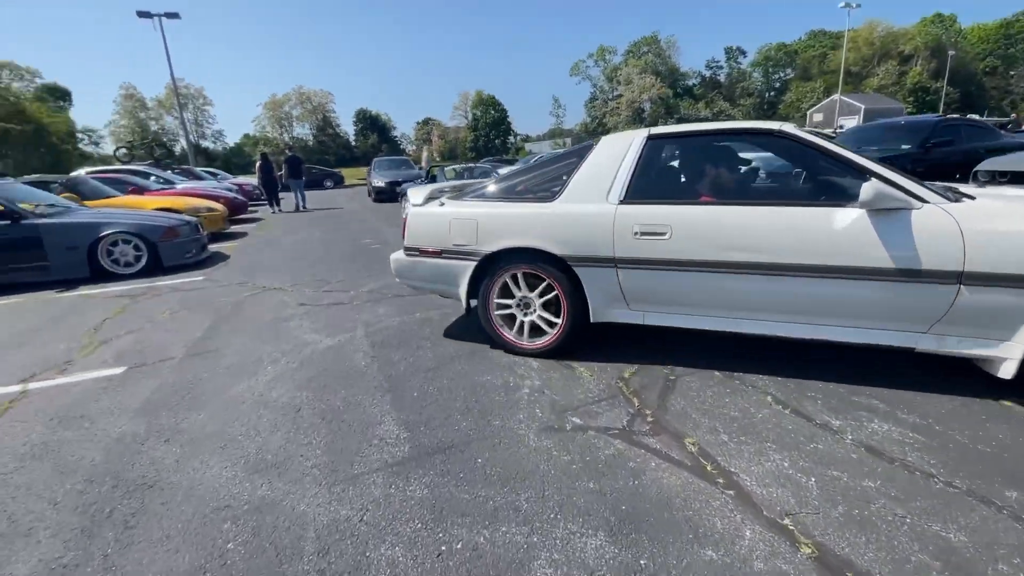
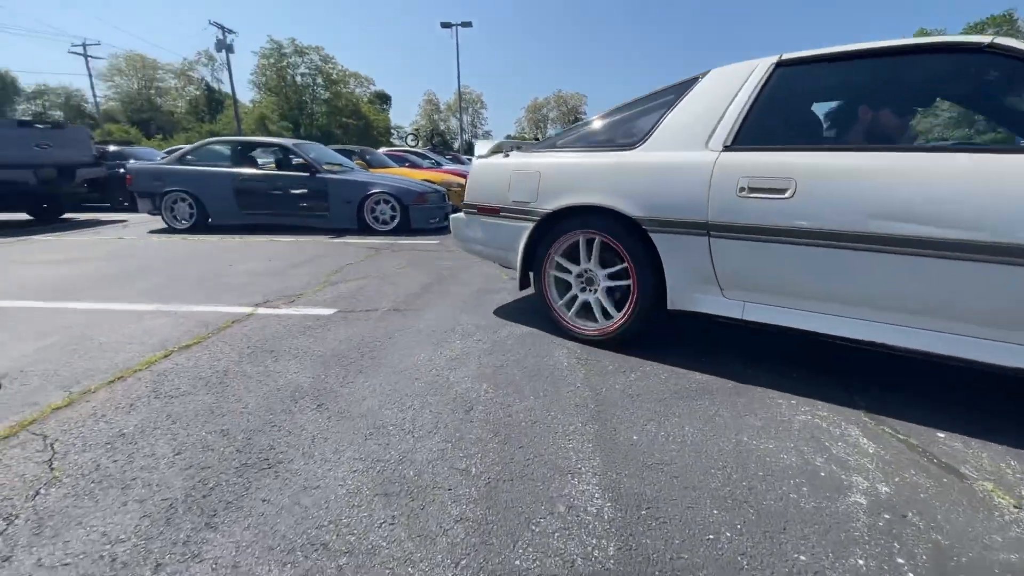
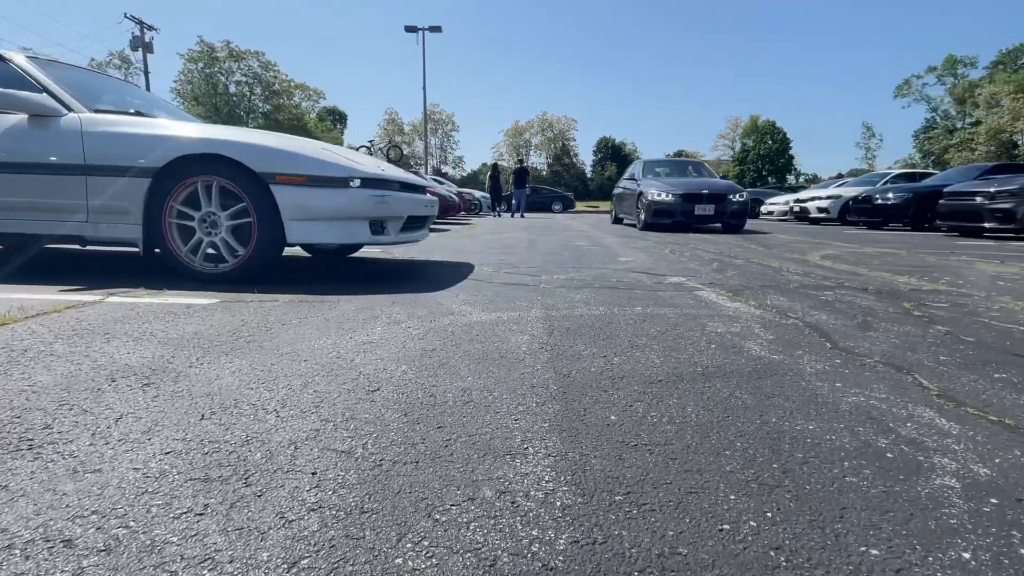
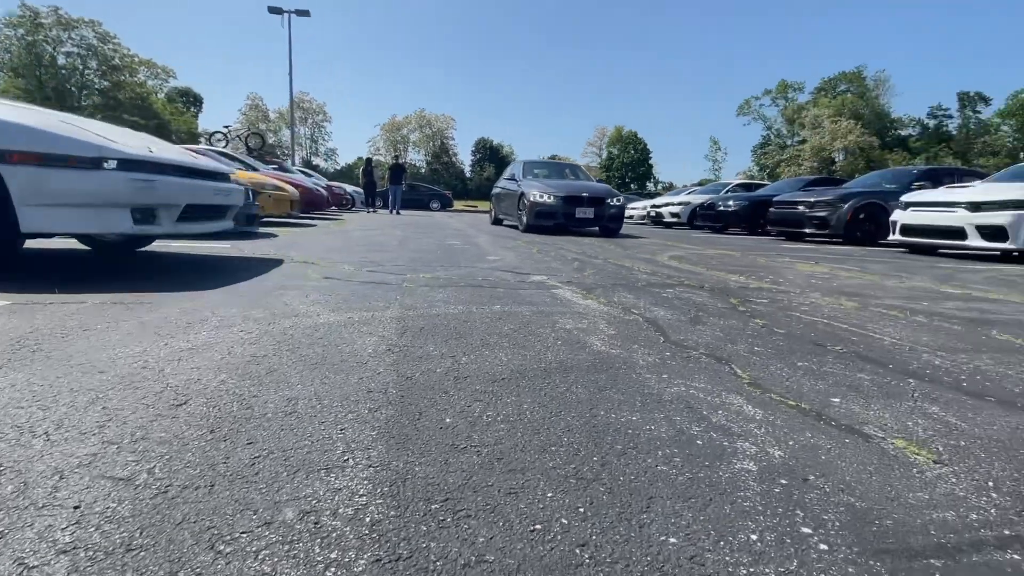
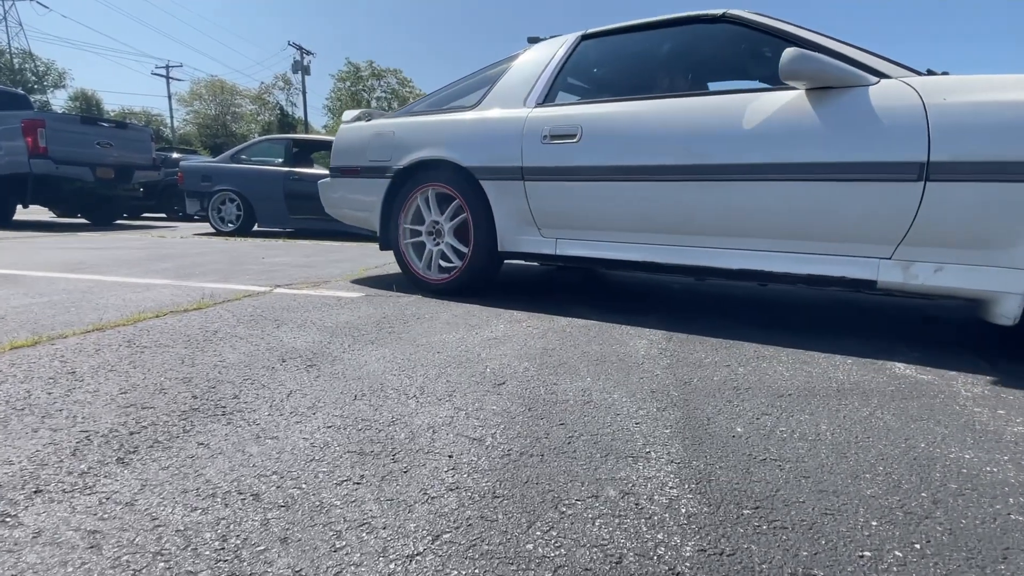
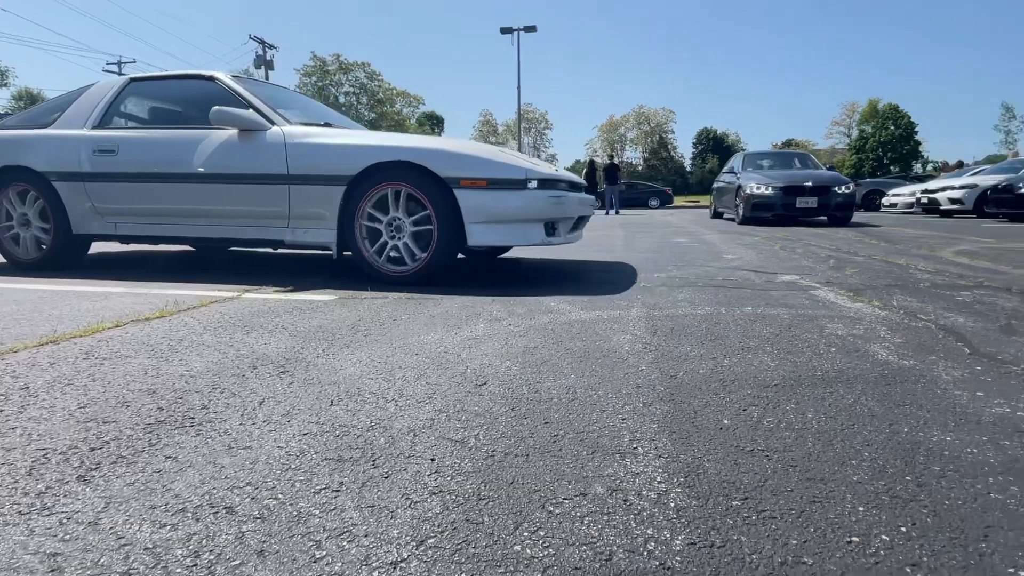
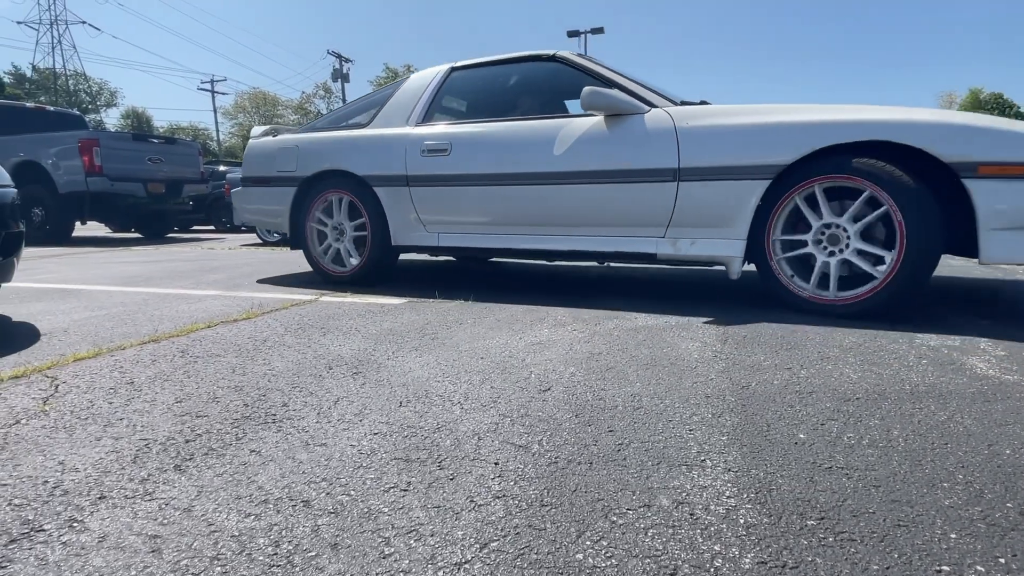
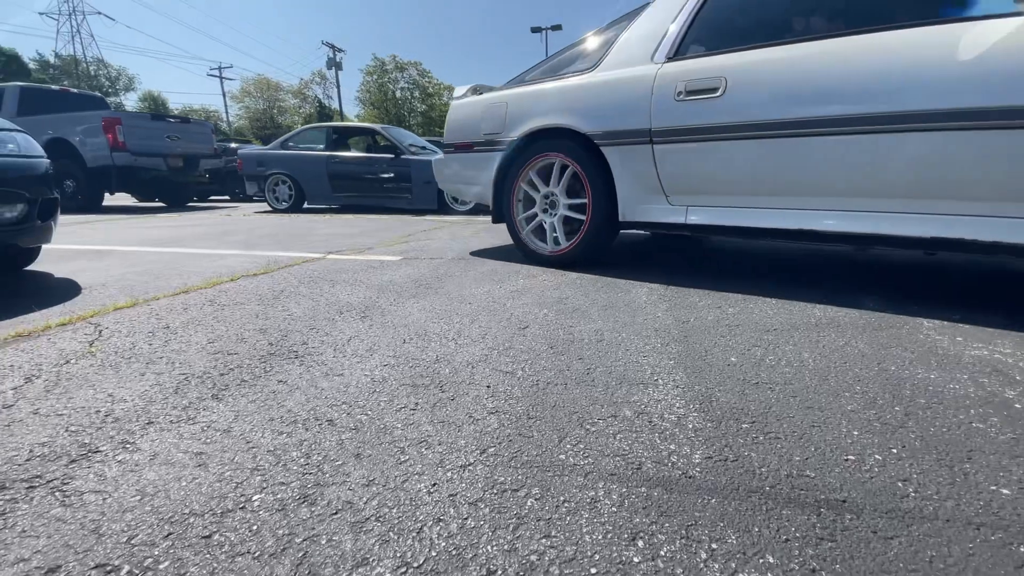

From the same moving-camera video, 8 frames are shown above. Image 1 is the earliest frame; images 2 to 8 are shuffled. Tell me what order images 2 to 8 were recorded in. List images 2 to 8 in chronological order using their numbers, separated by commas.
2, 8, 5, 7, 6, 3, 4
